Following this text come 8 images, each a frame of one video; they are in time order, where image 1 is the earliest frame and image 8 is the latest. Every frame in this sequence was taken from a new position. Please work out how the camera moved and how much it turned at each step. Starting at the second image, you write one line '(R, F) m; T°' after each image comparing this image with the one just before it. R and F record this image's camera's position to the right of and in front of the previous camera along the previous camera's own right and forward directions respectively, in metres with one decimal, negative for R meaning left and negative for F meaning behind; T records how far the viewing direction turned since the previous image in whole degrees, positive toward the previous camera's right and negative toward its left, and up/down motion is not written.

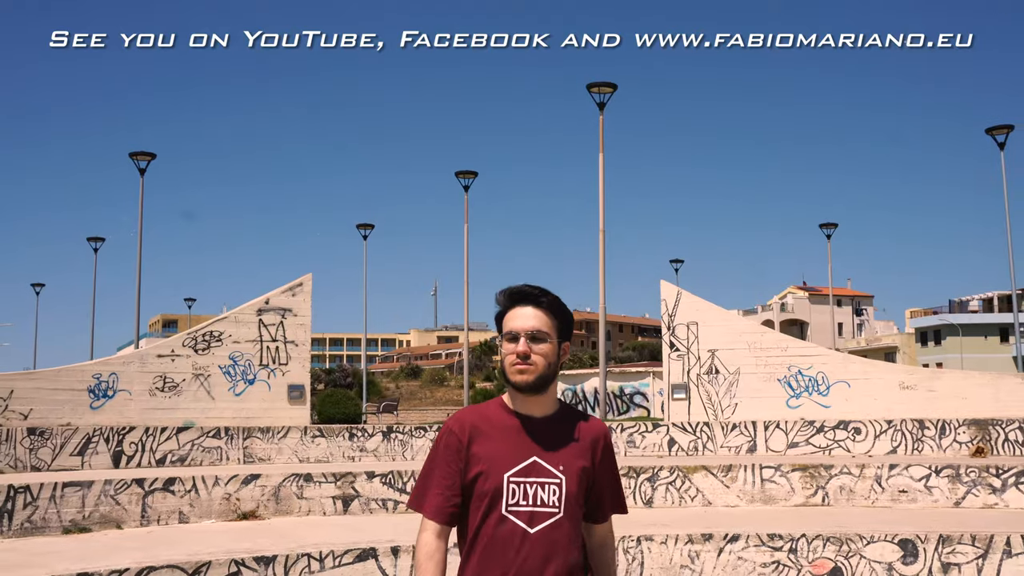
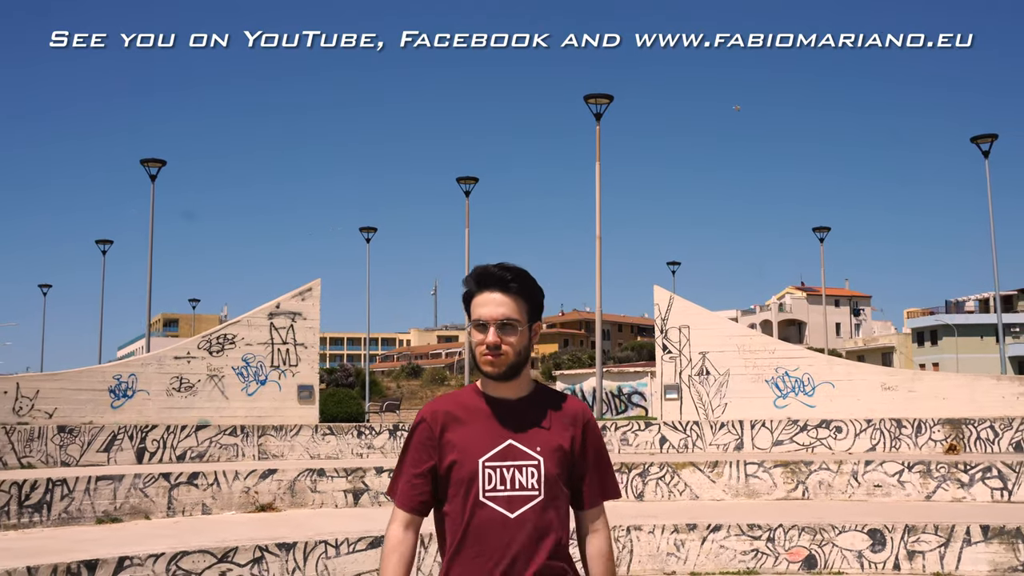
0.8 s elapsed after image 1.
(0.0, -1.0) m; 0°
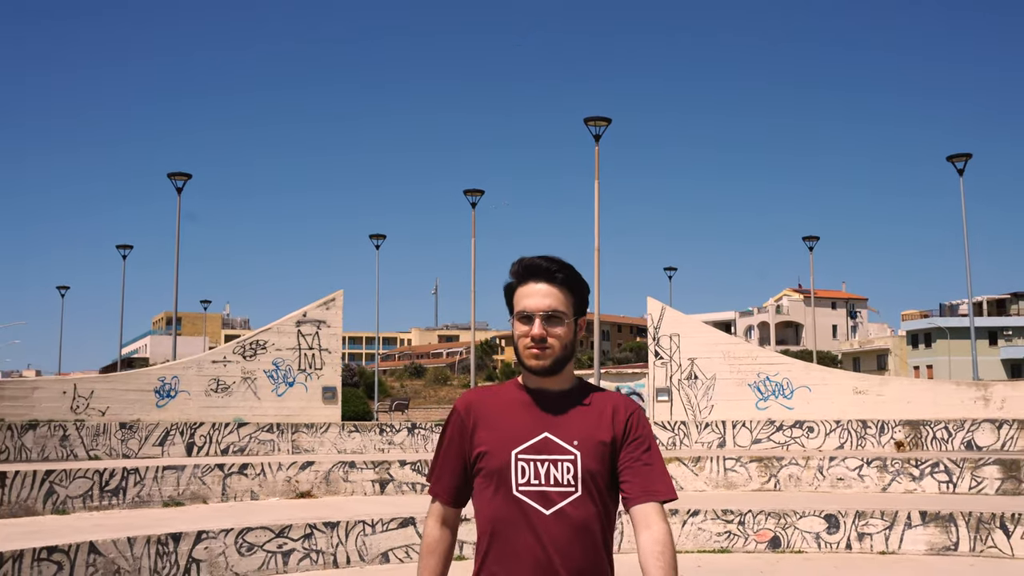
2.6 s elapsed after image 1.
(-0.1, -2.1) m; 0°
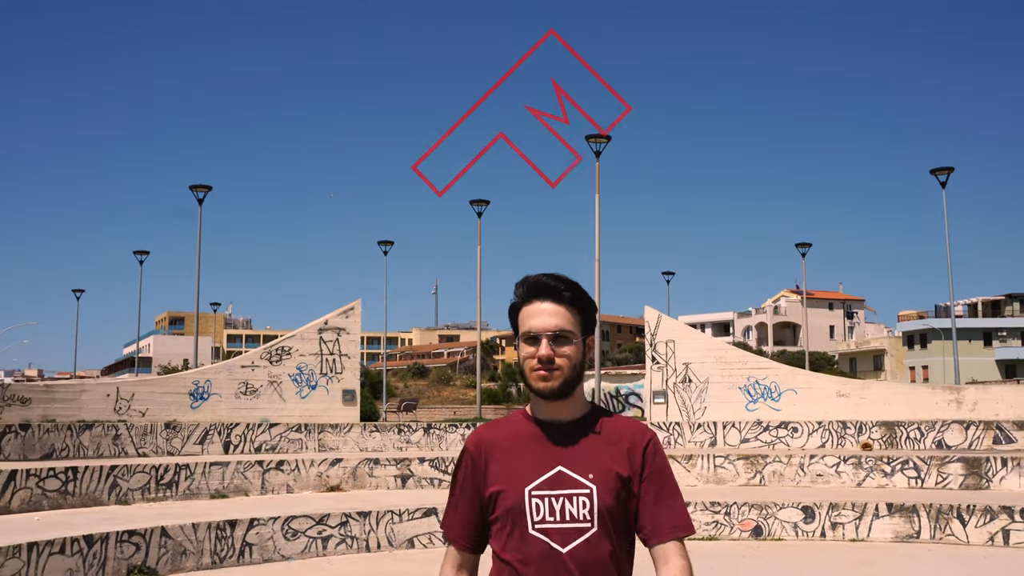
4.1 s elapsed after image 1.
(-0.2, -1.7) m; 0°
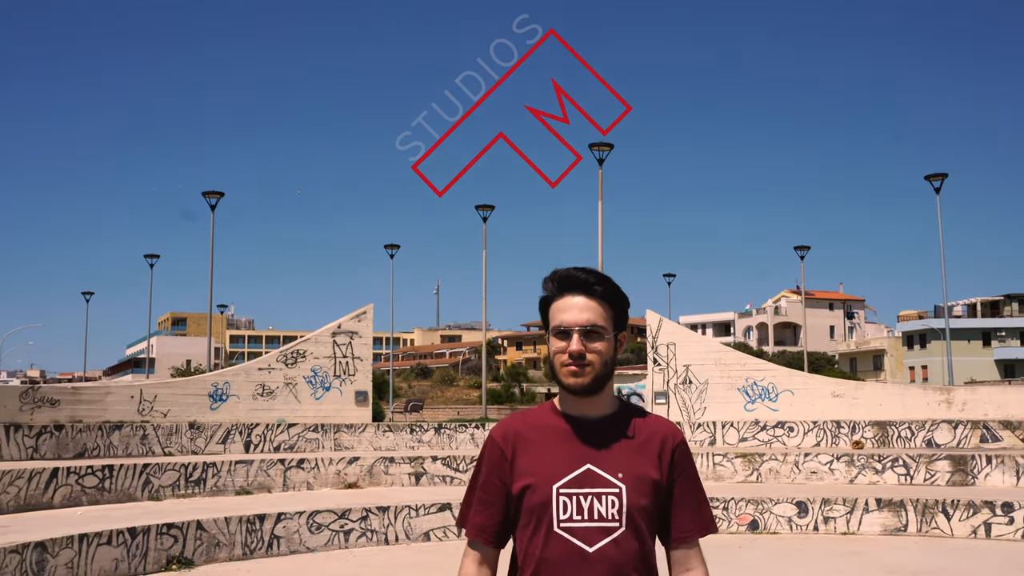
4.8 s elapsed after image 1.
(-0.2, -0.9) m; 0°
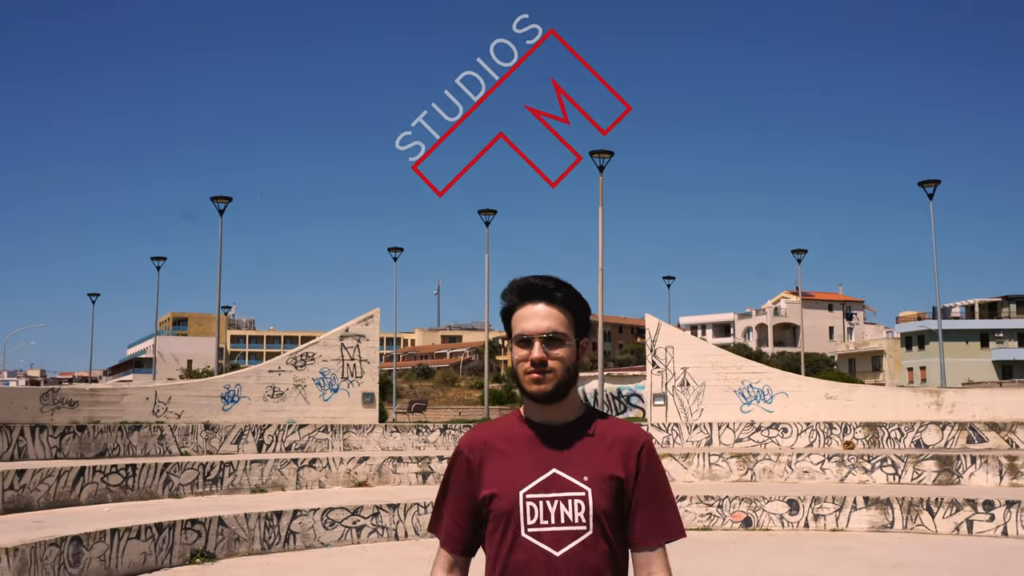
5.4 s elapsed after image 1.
(-0.1, -0.8) m; 0°
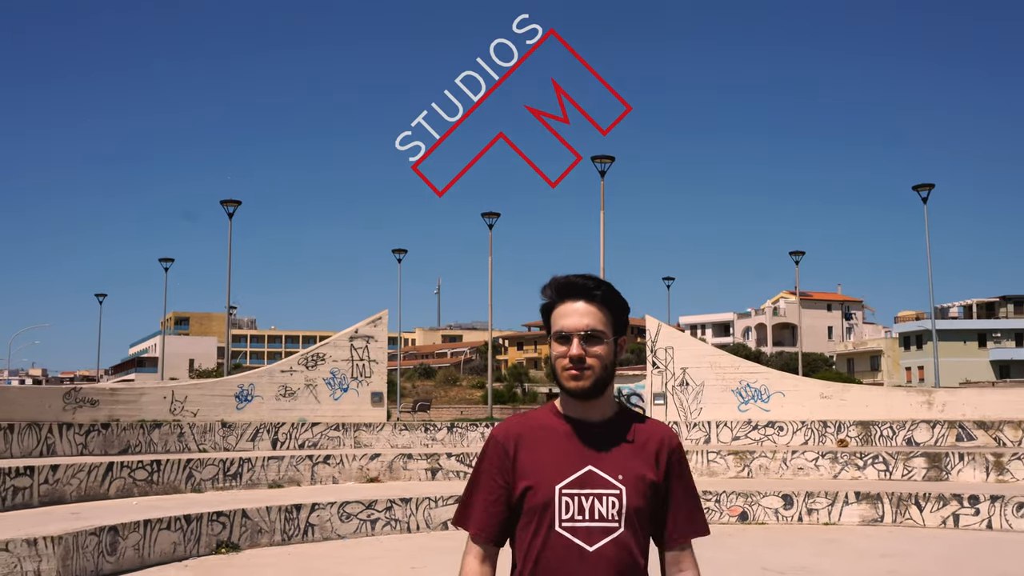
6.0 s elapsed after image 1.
(-0.1, -0.8) m; 0°
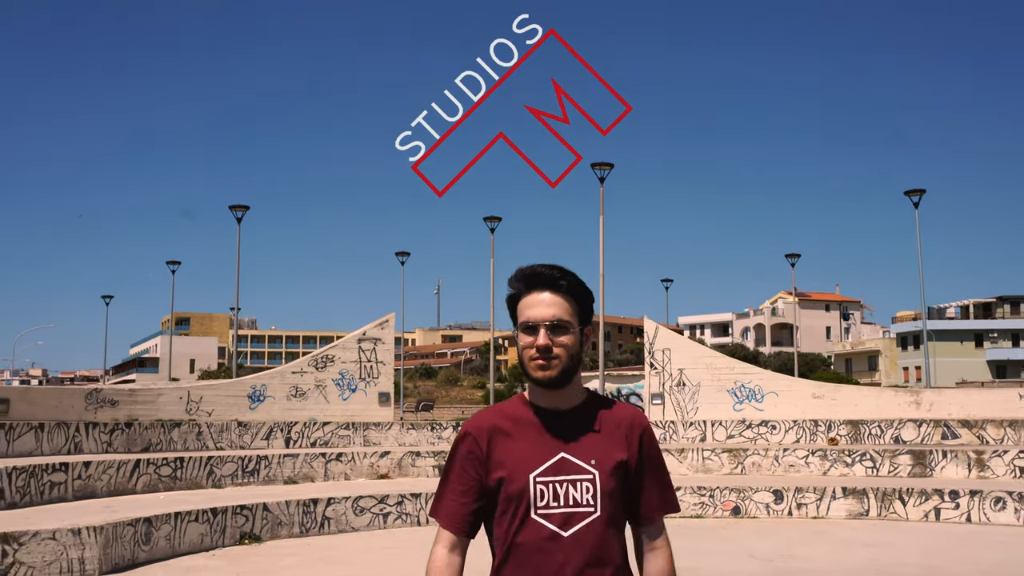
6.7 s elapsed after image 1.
(-0.1, -1.0) m; 0°
